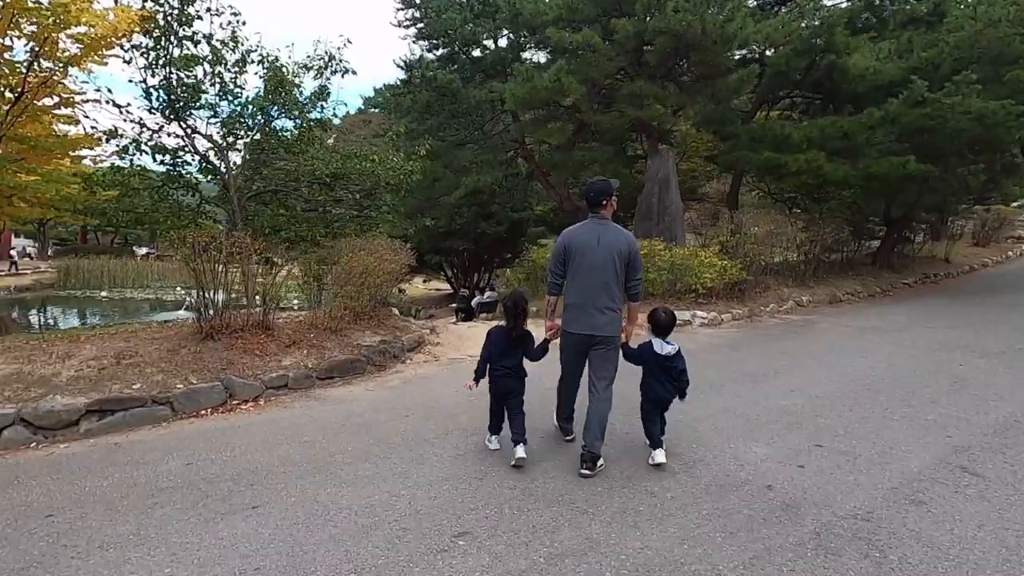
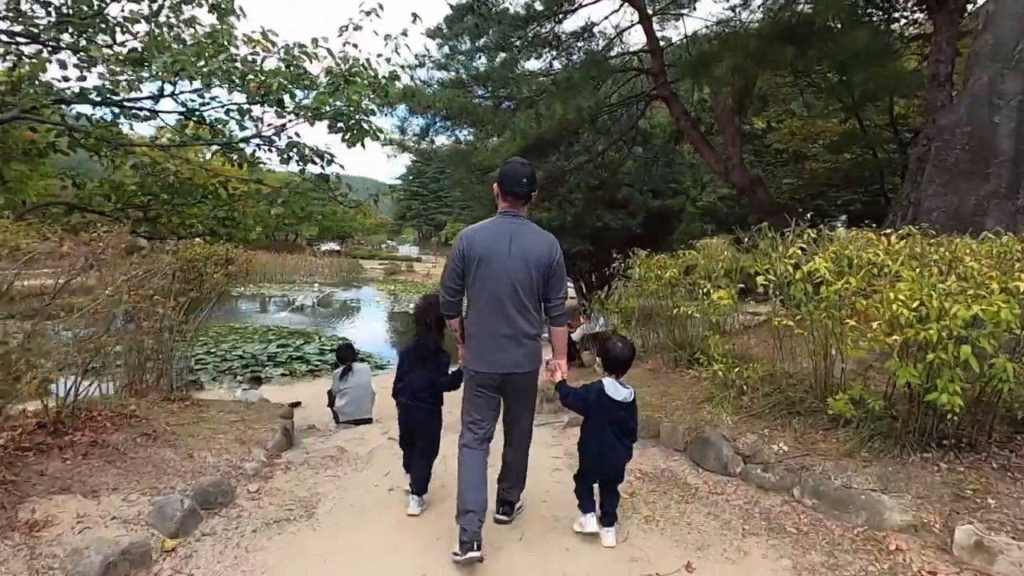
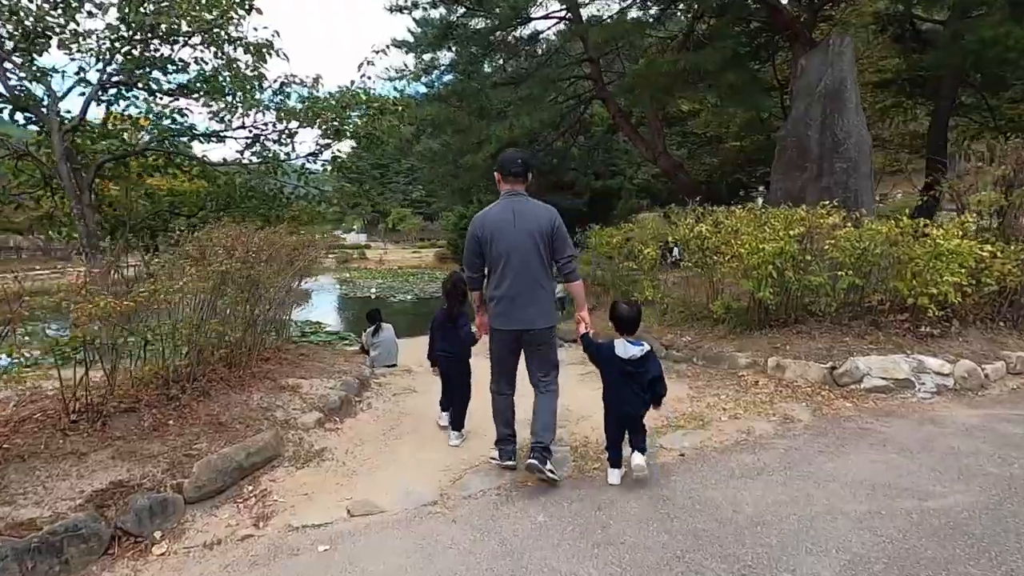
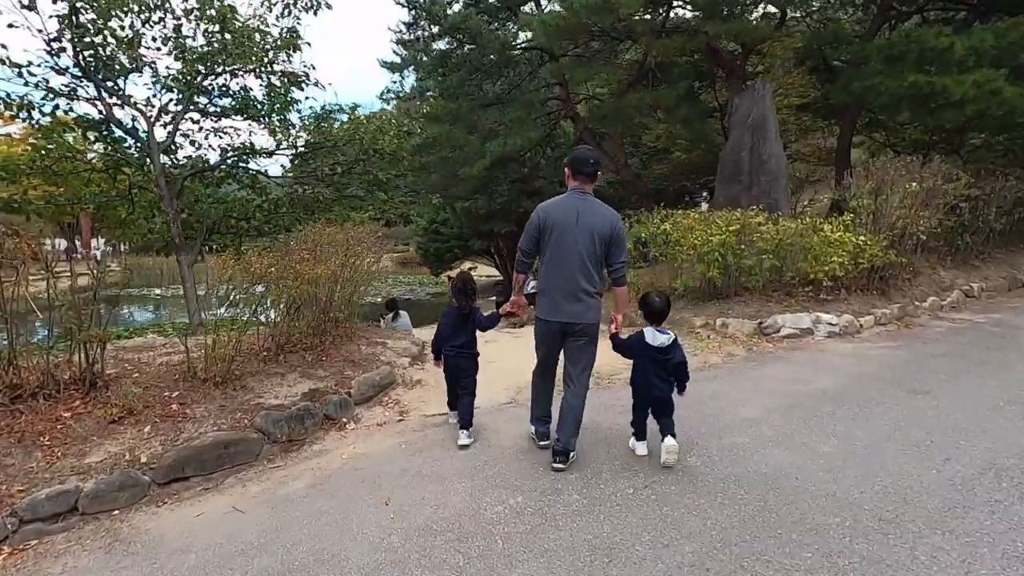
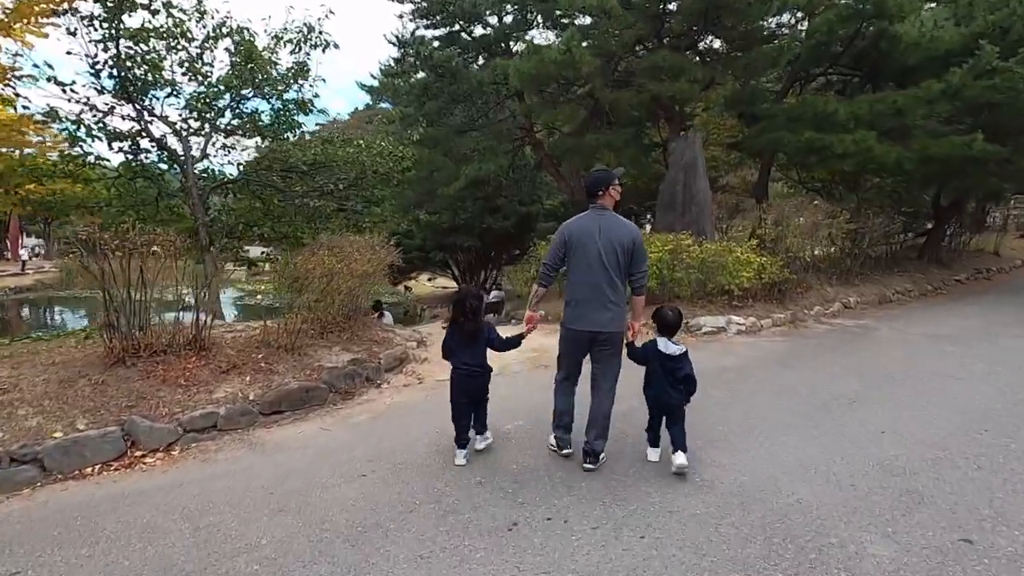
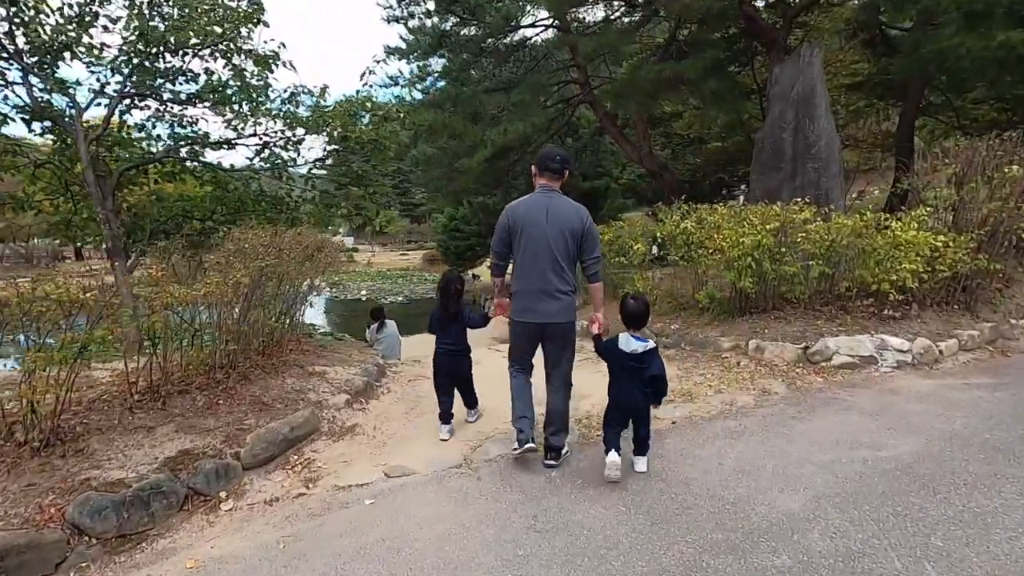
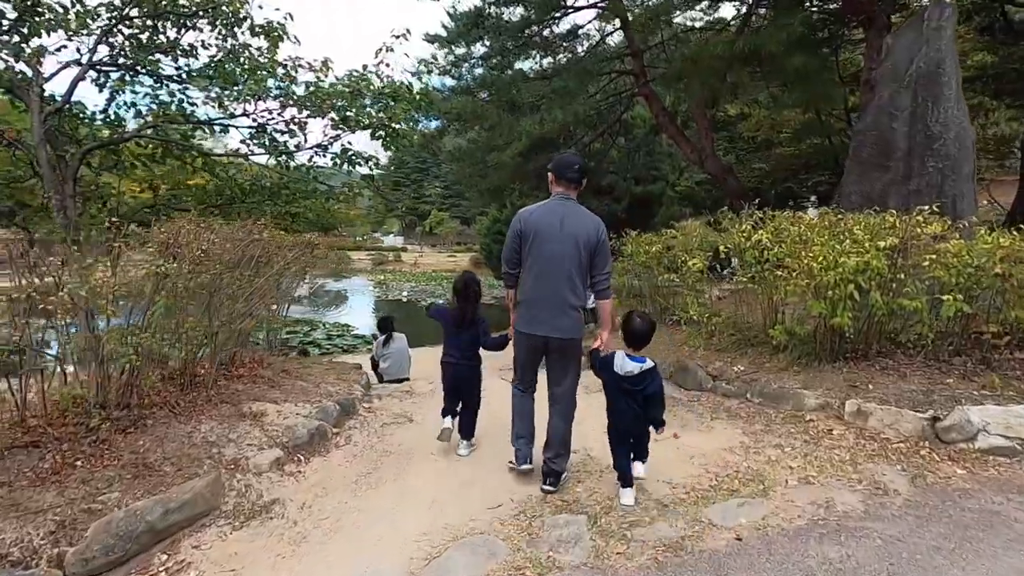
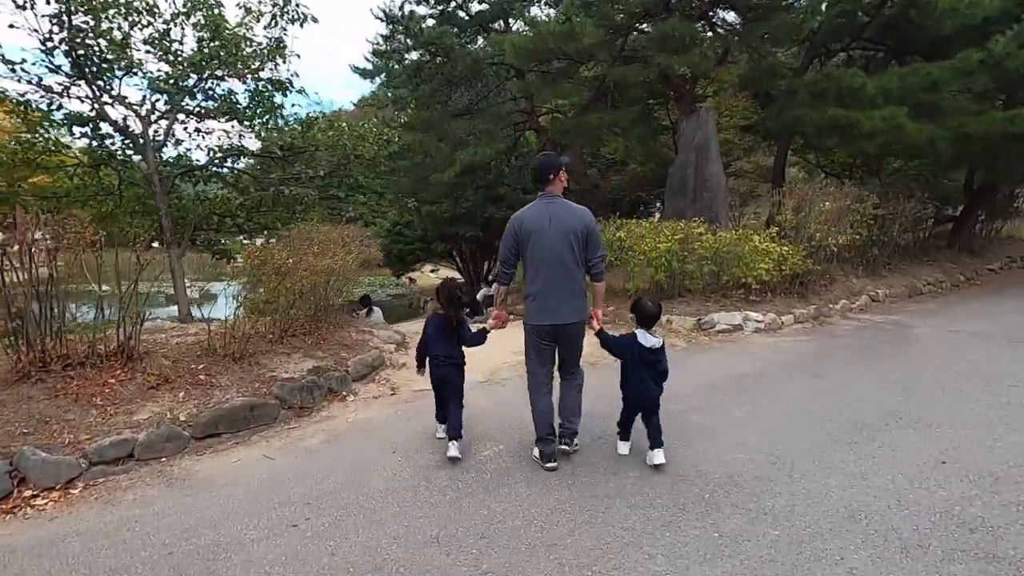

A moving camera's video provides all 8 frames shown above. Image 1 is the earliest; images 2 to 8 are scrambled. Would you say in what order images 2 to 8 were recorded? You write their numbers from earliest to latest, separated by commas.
5, 8, 4, 6, 3, 7, 2
